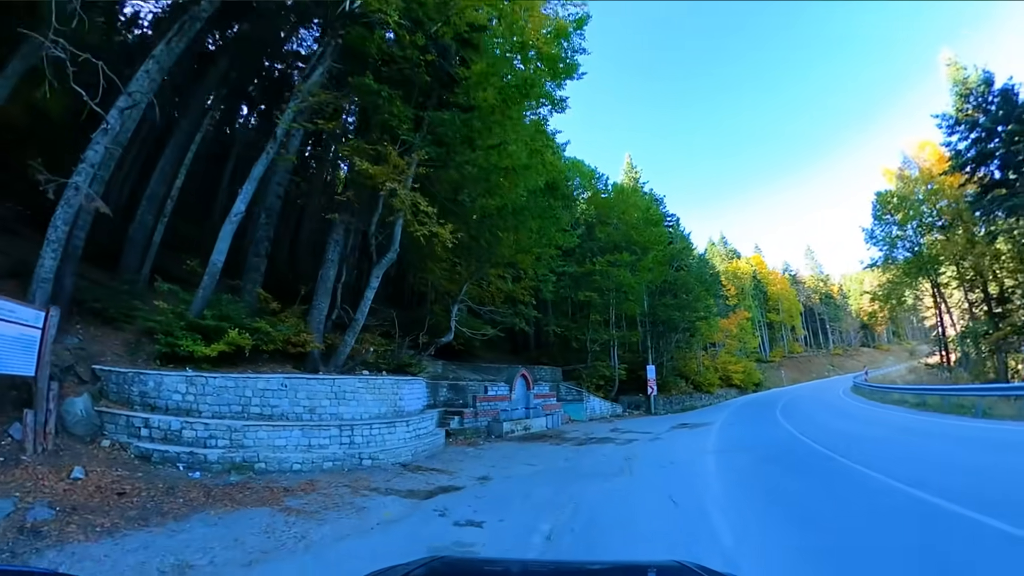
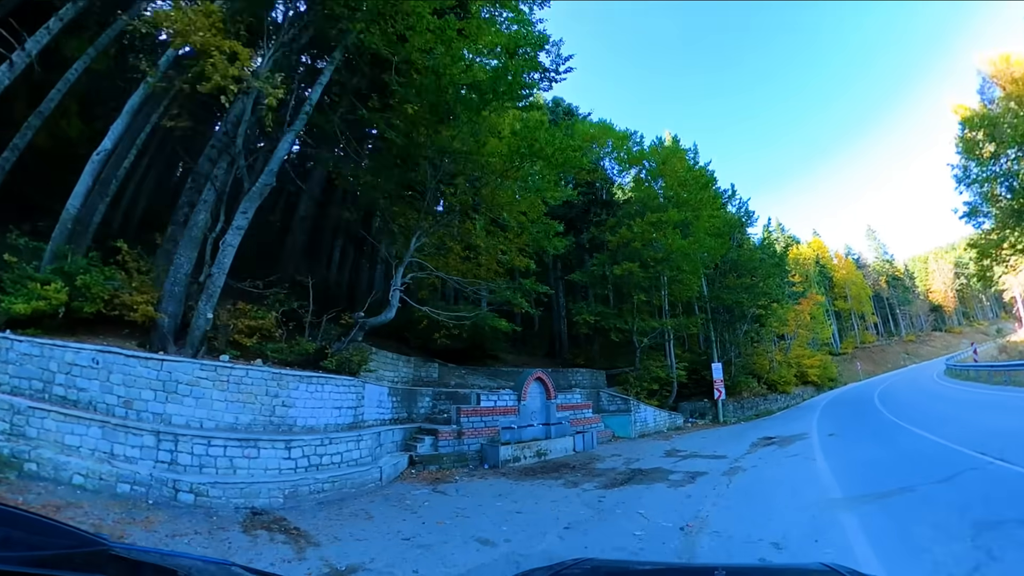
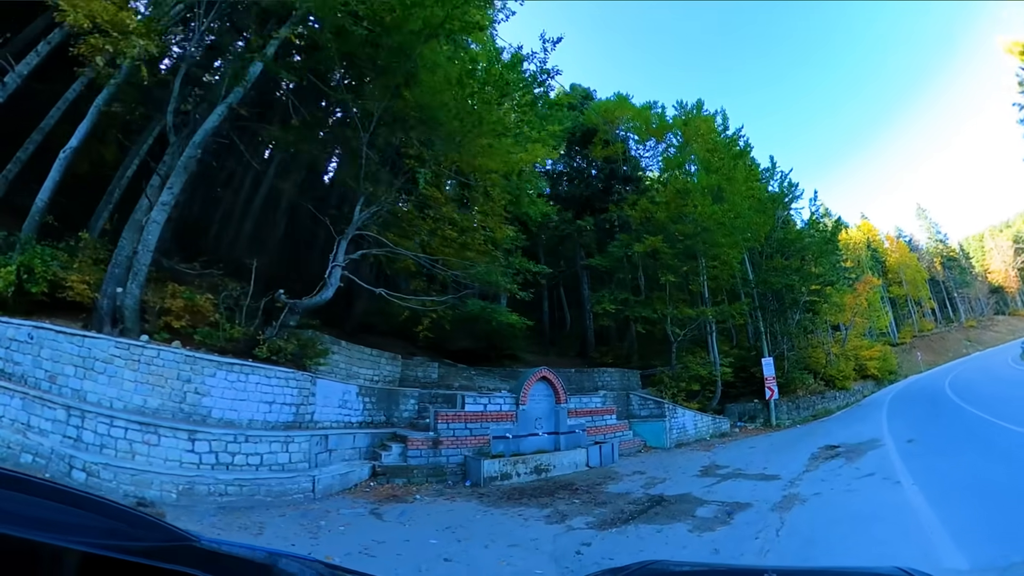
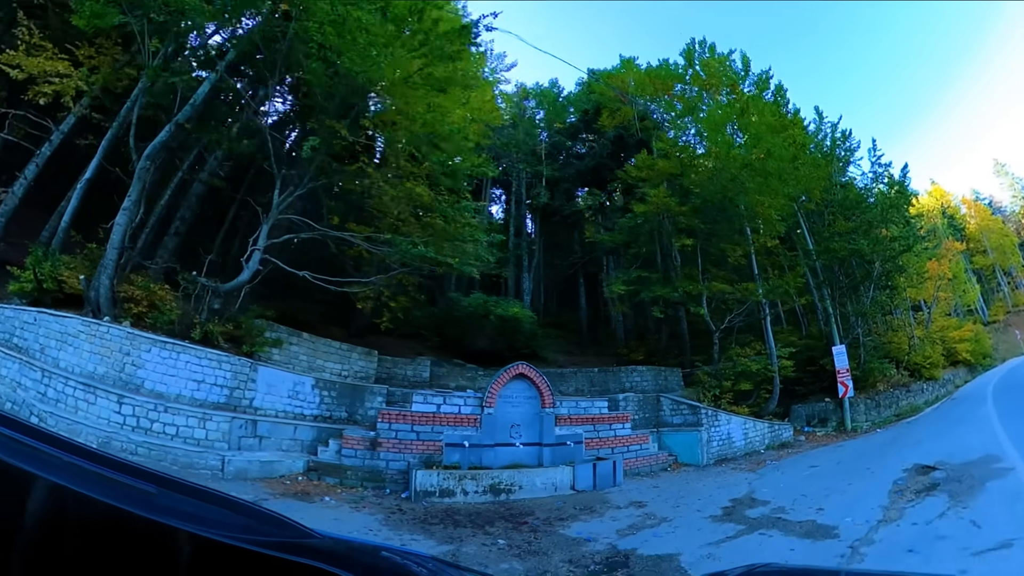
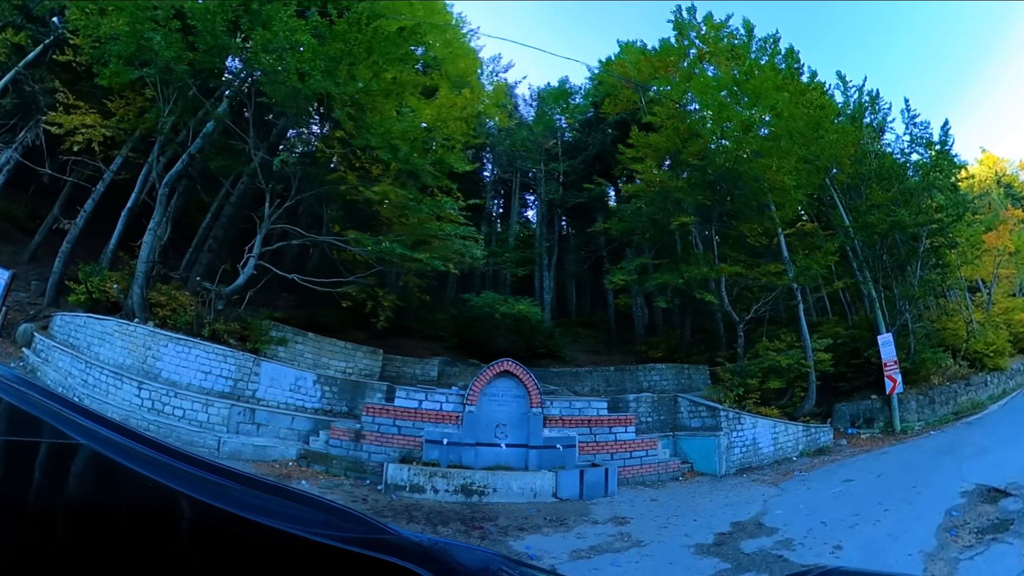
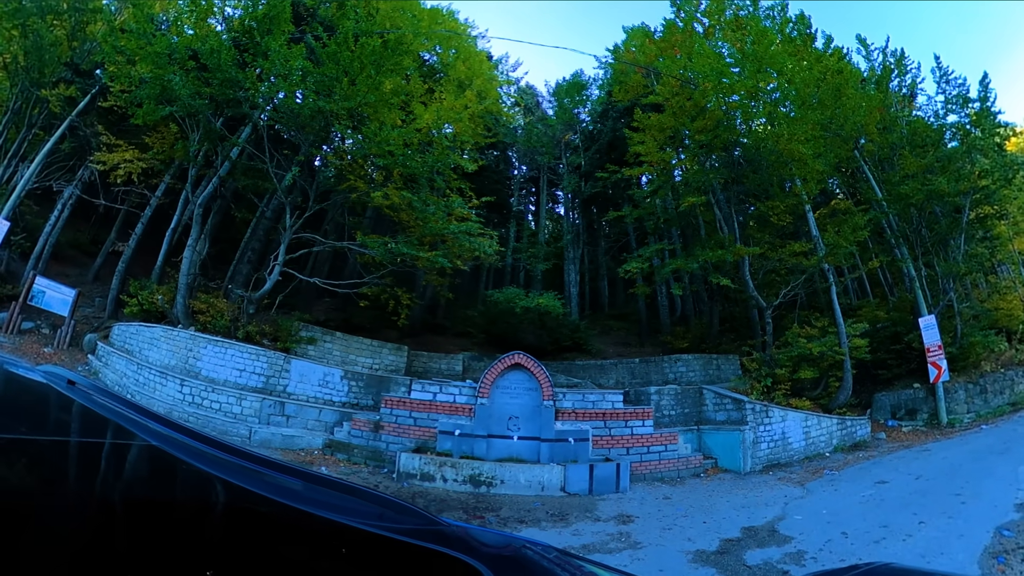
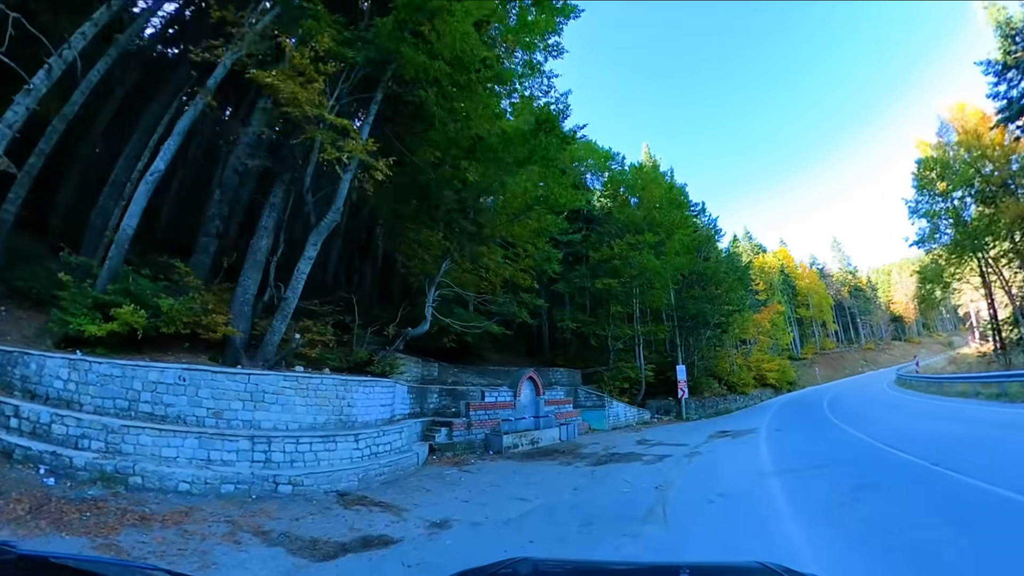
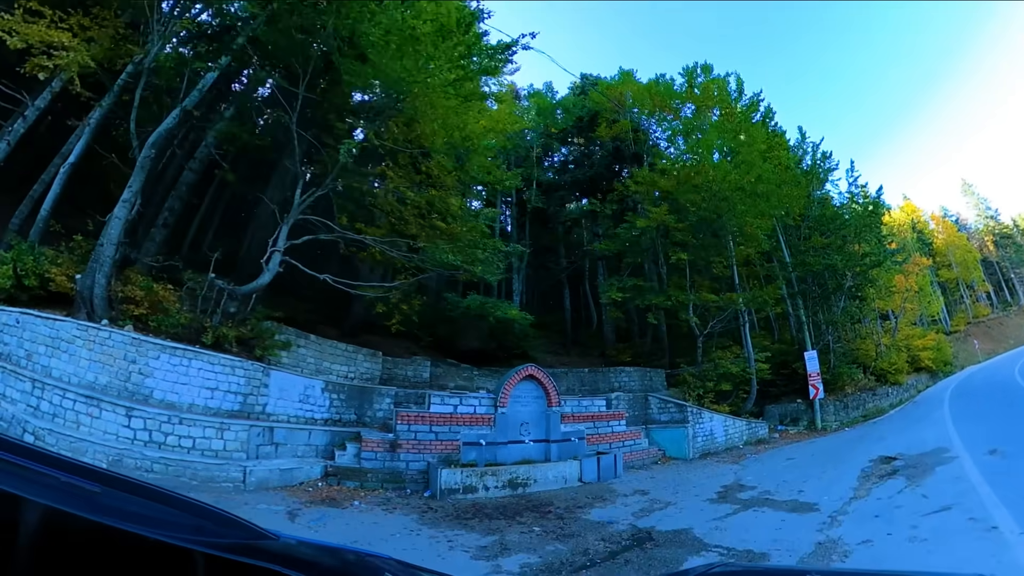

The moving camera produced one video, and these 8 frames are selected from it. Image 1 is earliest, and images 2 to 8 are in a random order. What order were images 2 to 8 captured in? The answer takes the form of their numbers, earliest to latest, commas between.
7, 2, 3, 8, 4, 5, 6
